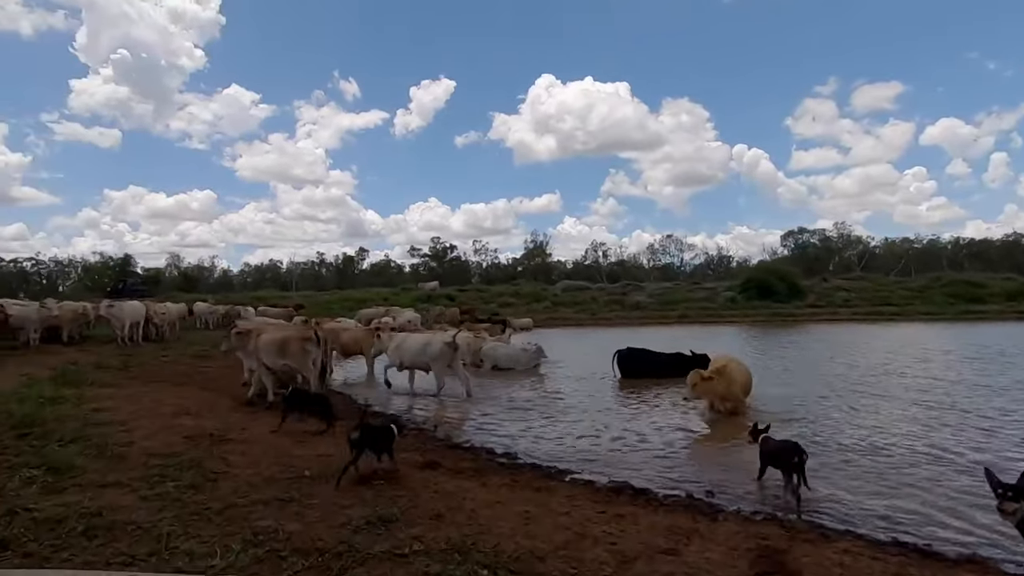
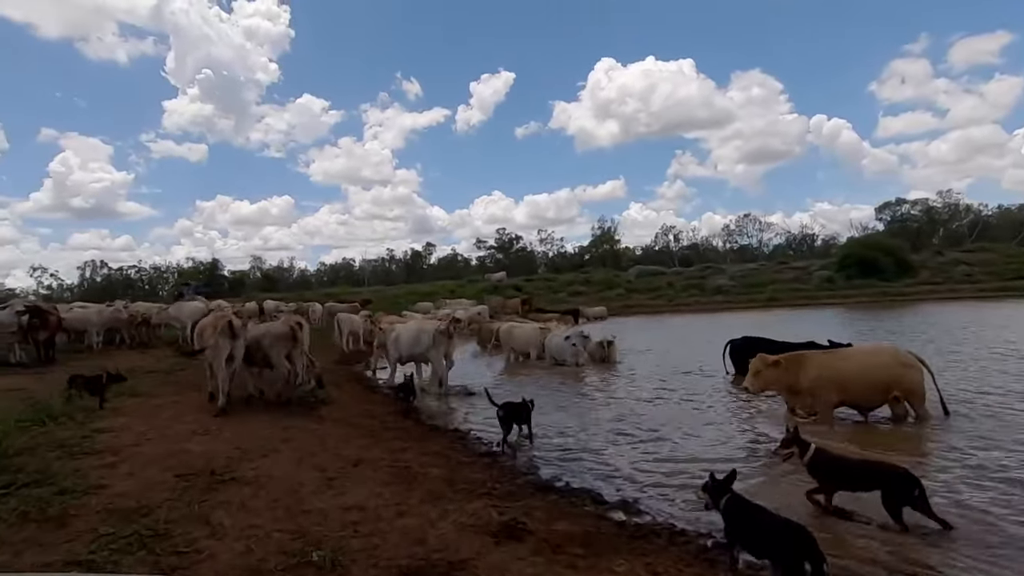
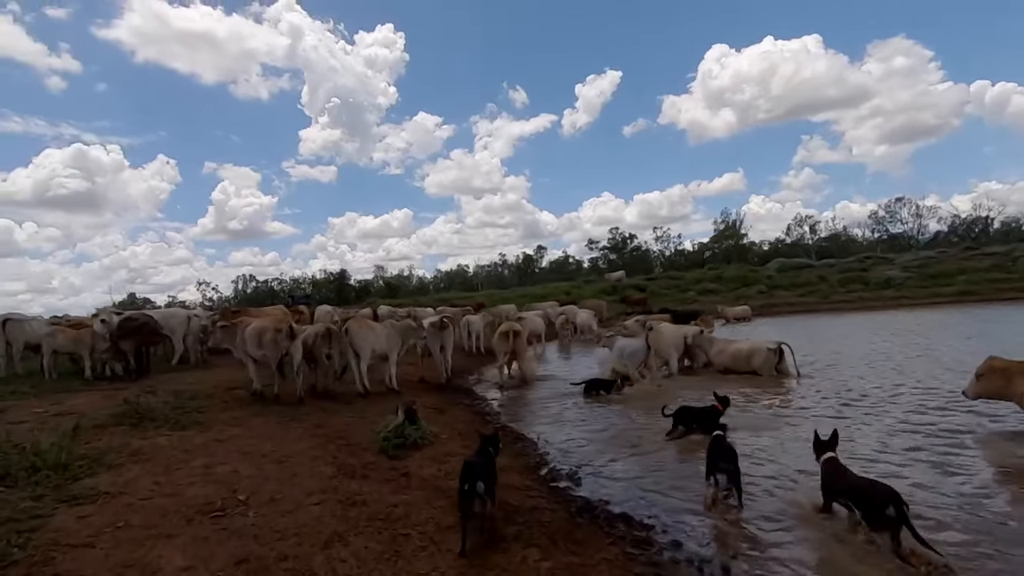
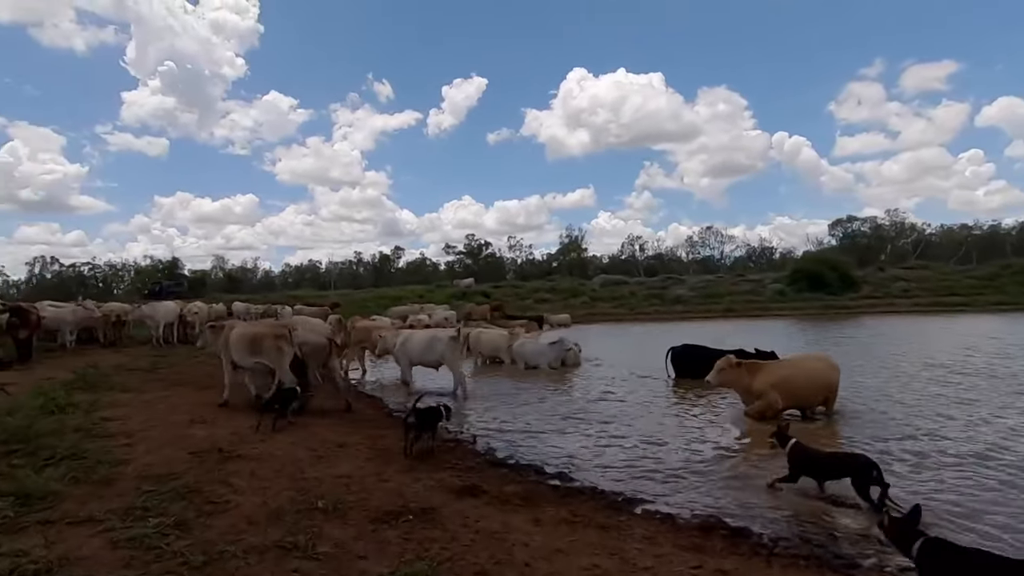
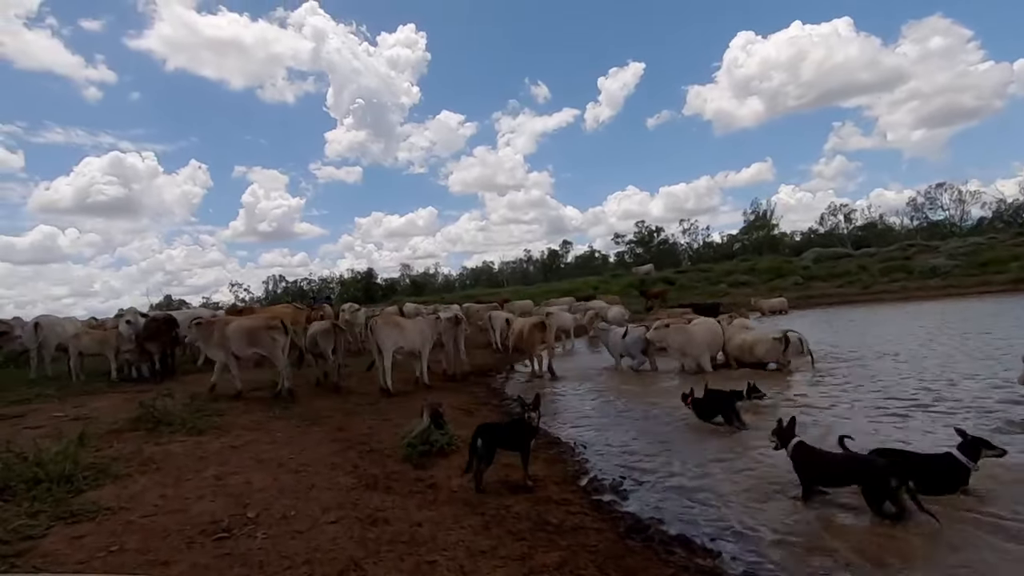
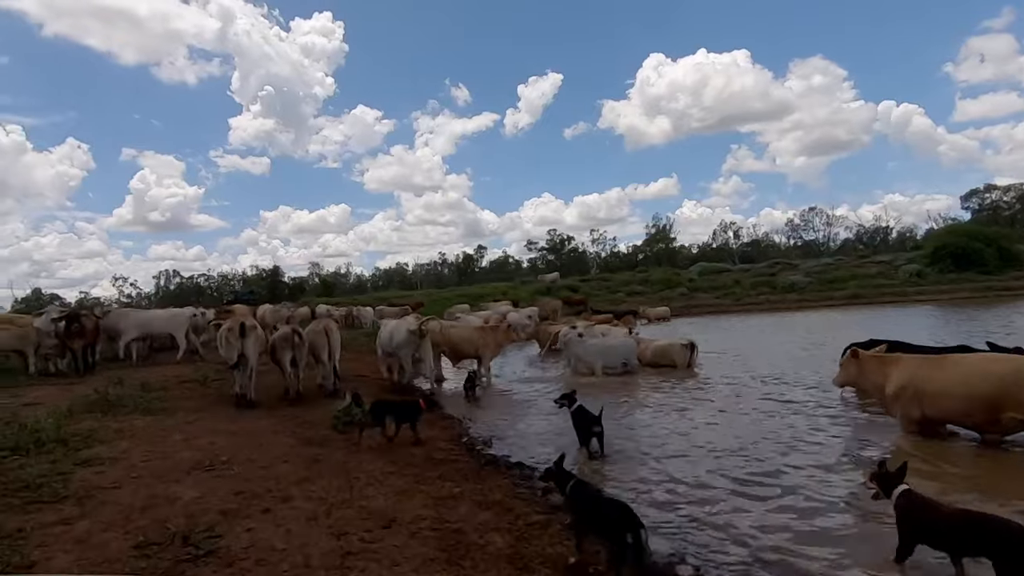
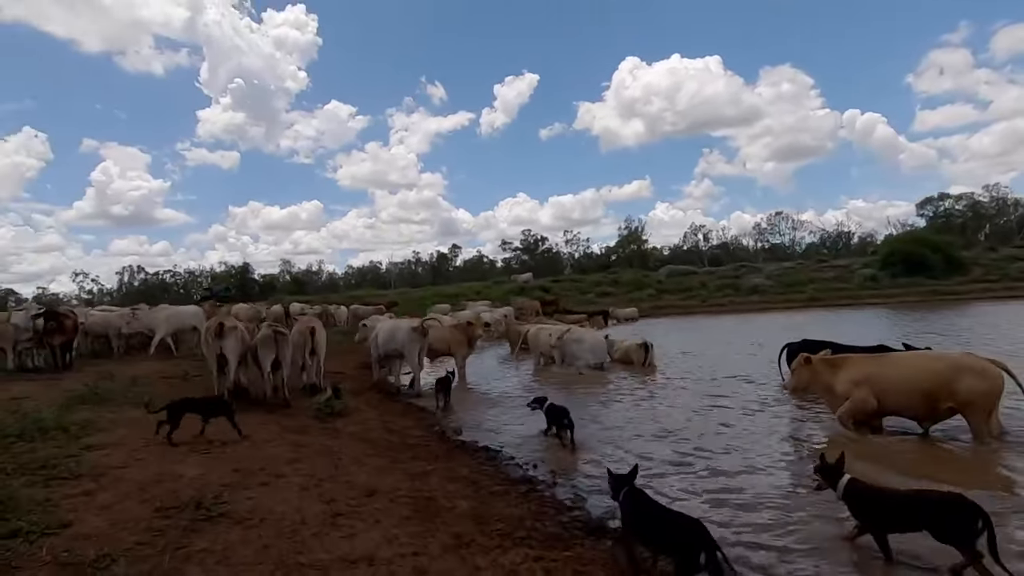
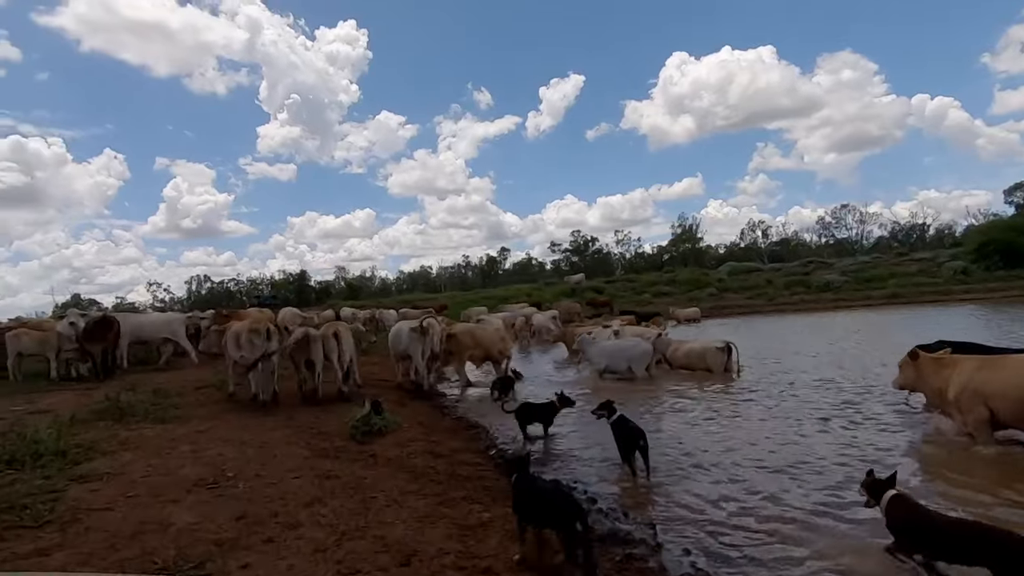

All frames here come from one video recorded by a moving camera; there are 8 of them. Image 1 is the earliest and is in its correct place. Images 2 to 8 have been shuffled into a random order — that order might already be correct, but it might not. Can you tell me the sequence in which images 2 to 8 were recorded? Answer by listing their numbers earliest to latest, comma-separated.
4, 2, 7, 6, 8, 3, 5
